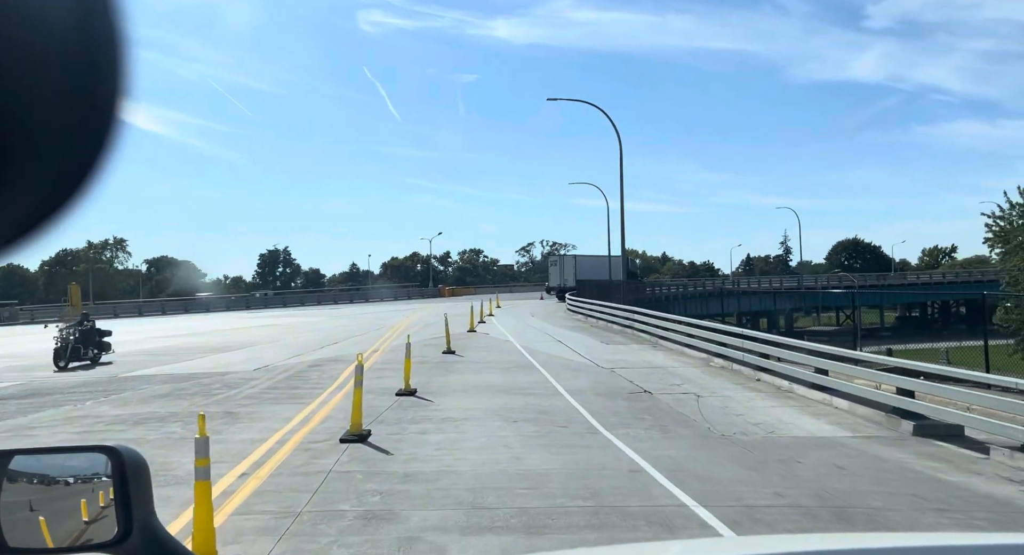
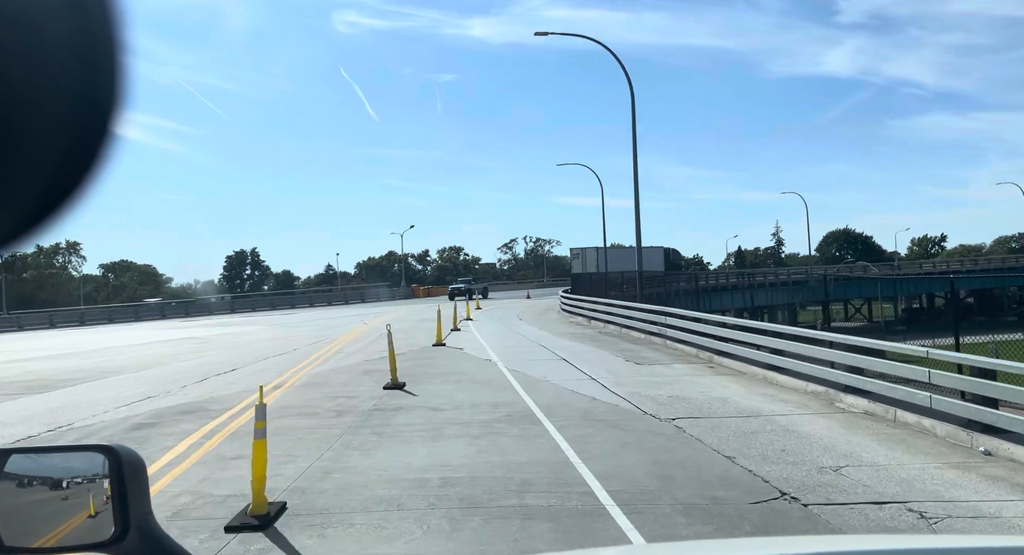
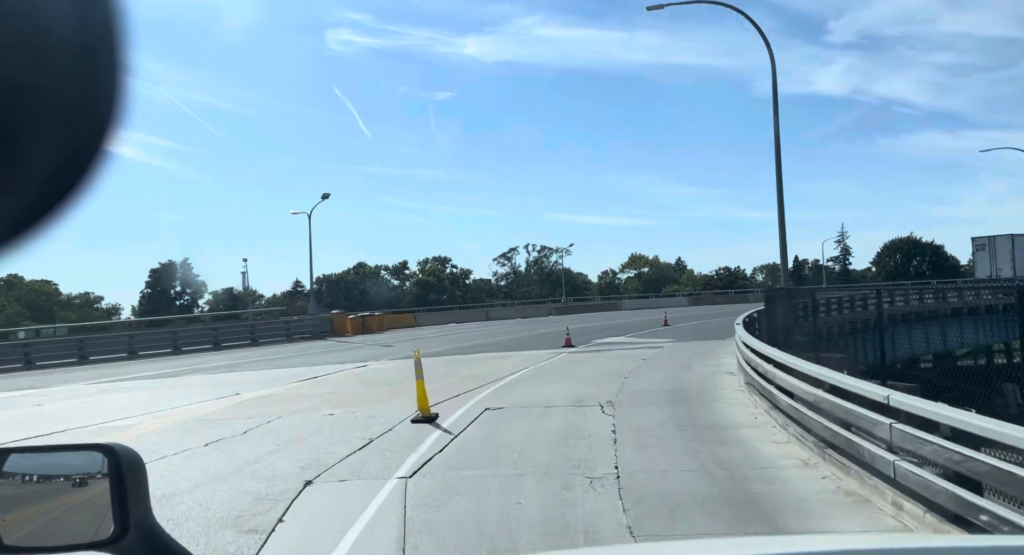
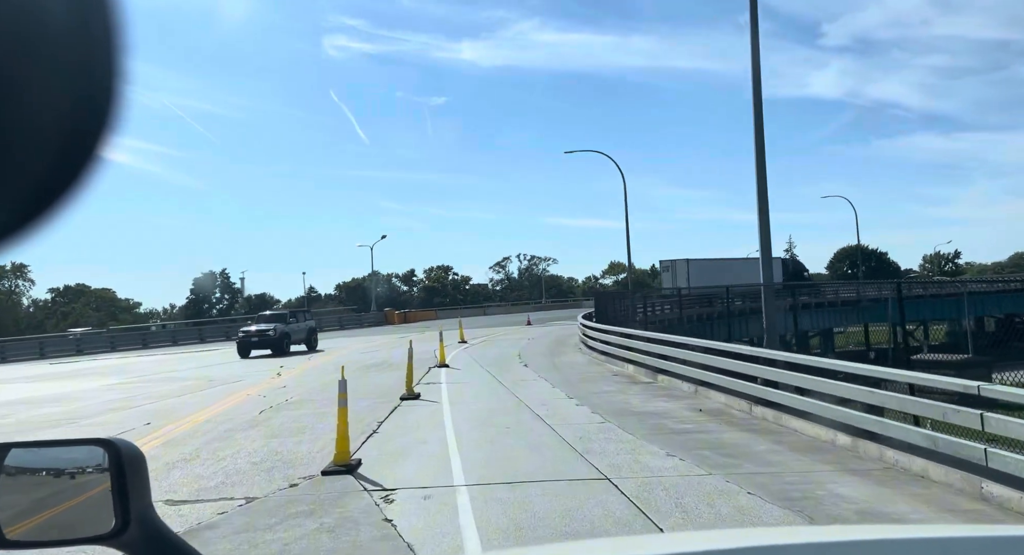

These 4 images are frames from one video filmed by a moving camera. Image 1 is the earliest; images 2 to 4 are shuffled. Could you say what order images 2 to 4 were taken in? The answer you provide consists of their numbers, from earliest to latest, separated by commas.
2, 4, 3
